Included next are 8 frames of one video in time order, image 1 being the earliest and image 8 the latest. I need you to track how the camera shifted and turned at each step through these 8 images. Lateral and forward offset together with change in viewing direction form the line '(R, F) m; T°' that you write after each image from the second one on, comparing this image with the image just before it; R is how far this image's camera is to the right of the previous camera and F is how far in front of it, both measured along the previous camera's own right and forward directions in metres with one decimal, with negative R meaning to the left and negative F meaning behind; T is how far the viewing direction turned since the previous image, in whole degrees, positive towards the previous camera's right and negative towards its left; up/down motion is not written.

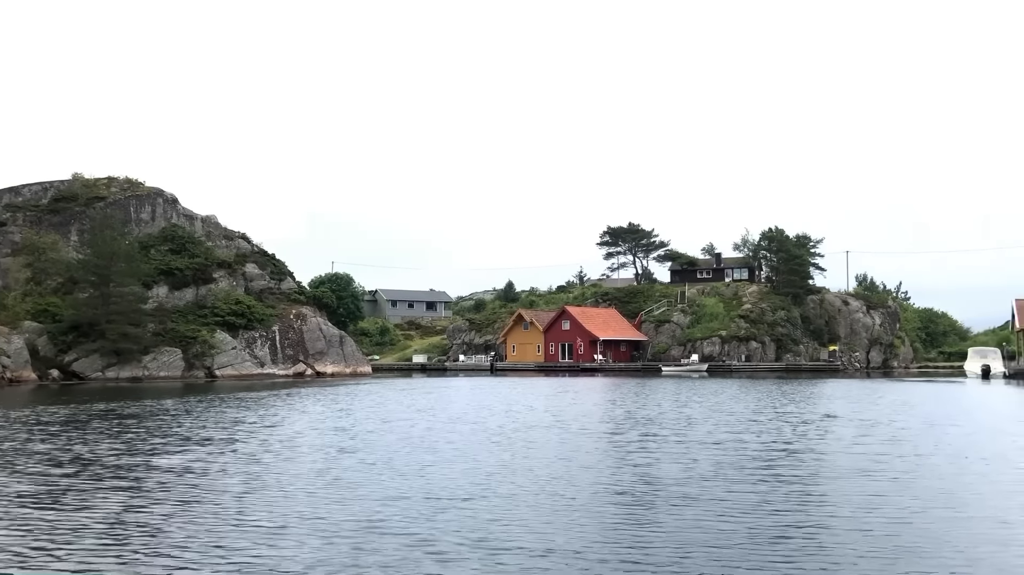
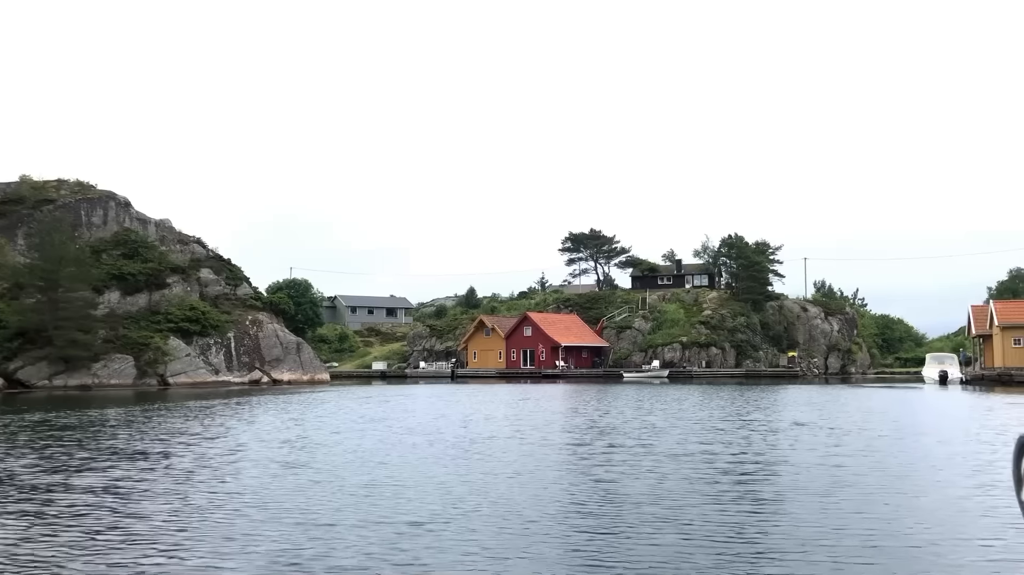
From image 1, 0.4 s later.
(0.0, +0.6) m; +2°
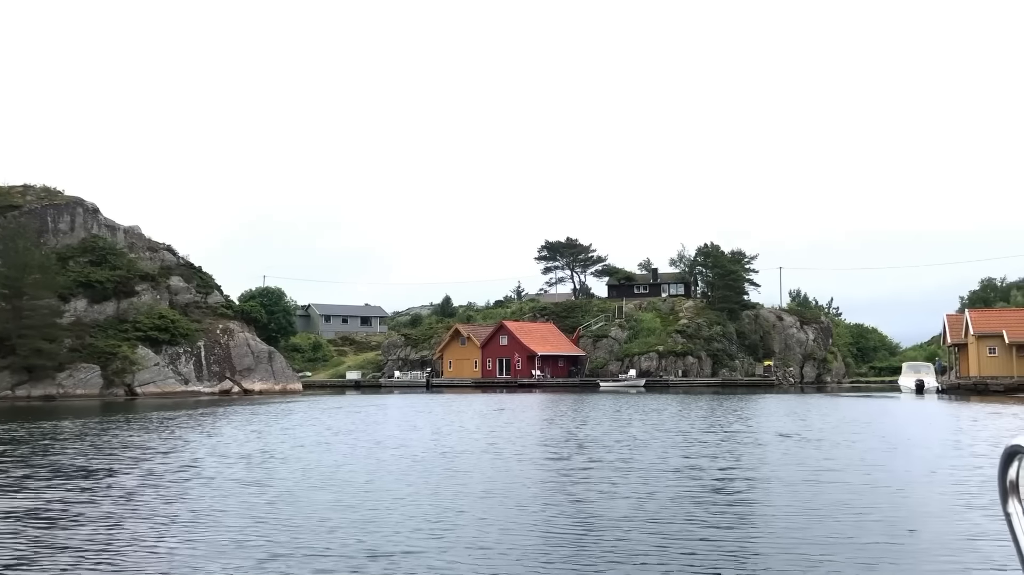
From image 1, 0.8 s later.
(0.0, +0.6) m; +1°
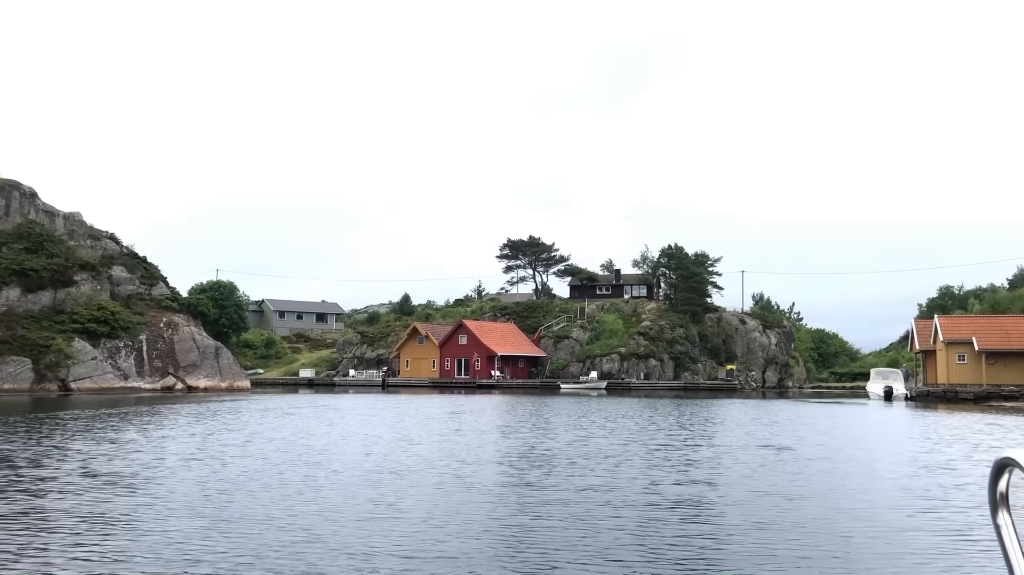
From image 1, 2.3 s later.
(0.0, +2.3) m; +2°
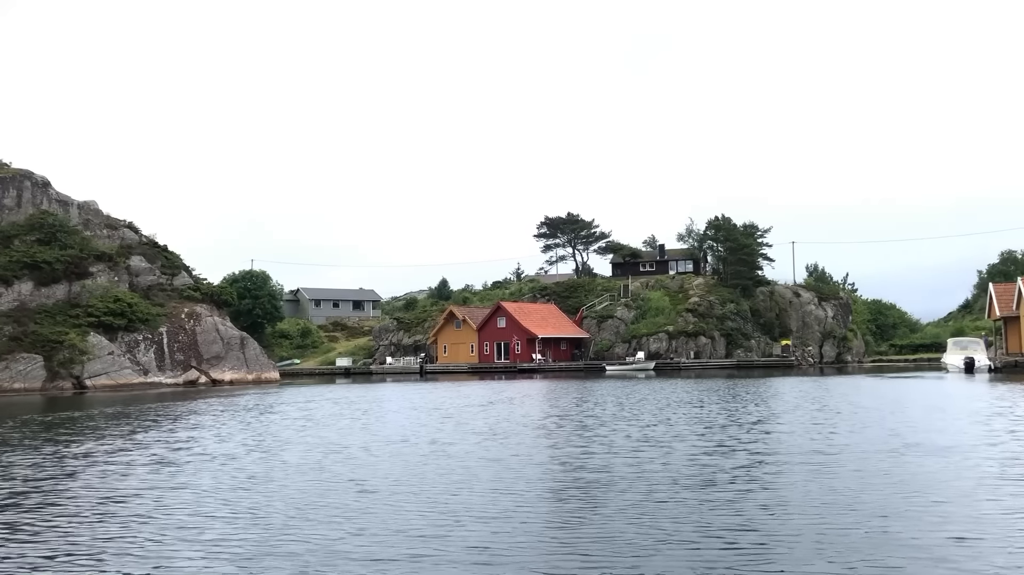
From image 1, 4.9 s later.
(+0.1, +4.1) m; -3°
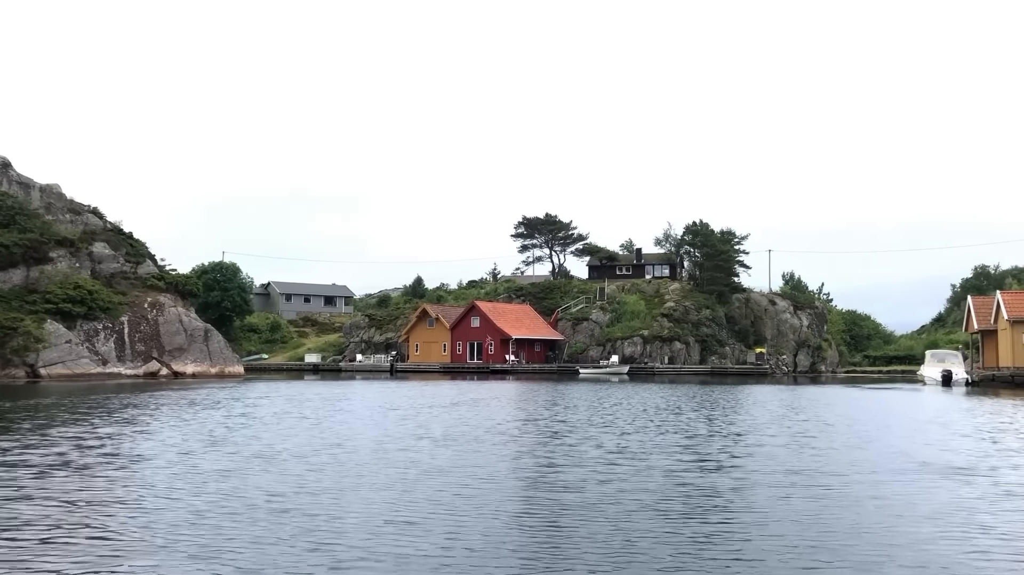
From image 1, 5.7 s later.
(+0.1, +1.2) m; +1°
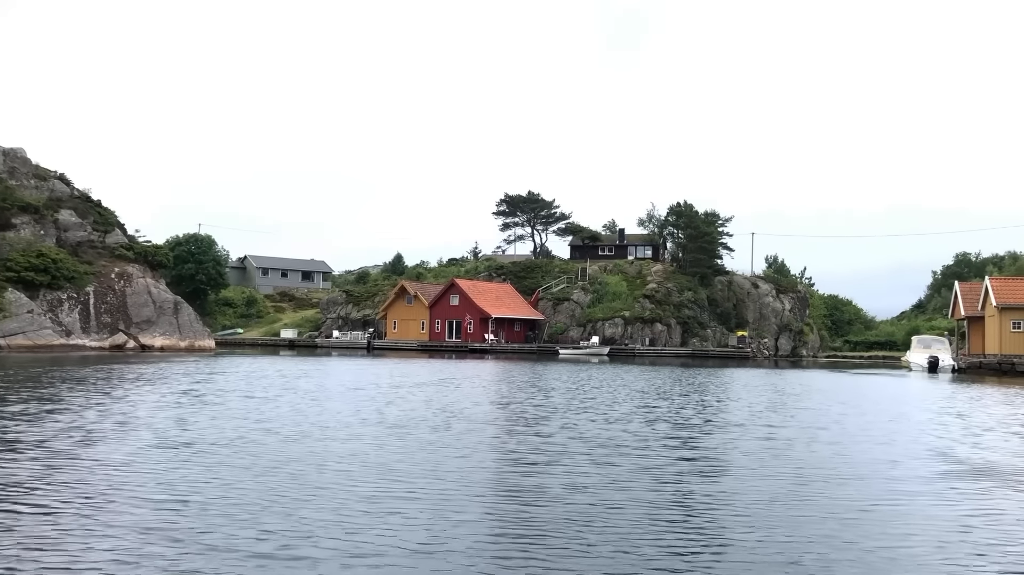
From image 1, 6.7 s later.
(+0.1, +1.4) m; +1°
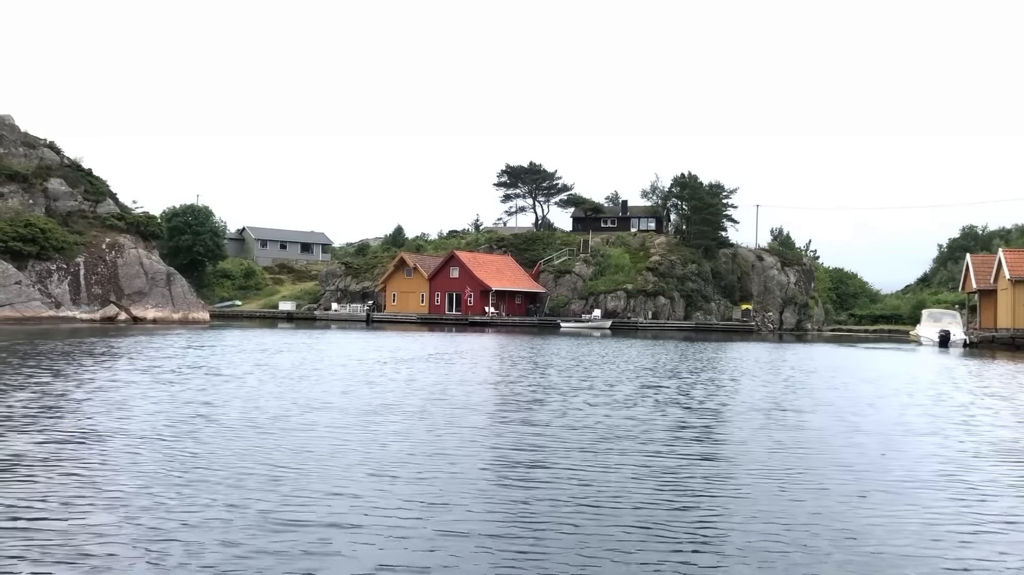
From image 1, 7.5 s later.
(+0.1, +1.2) m; 0°
